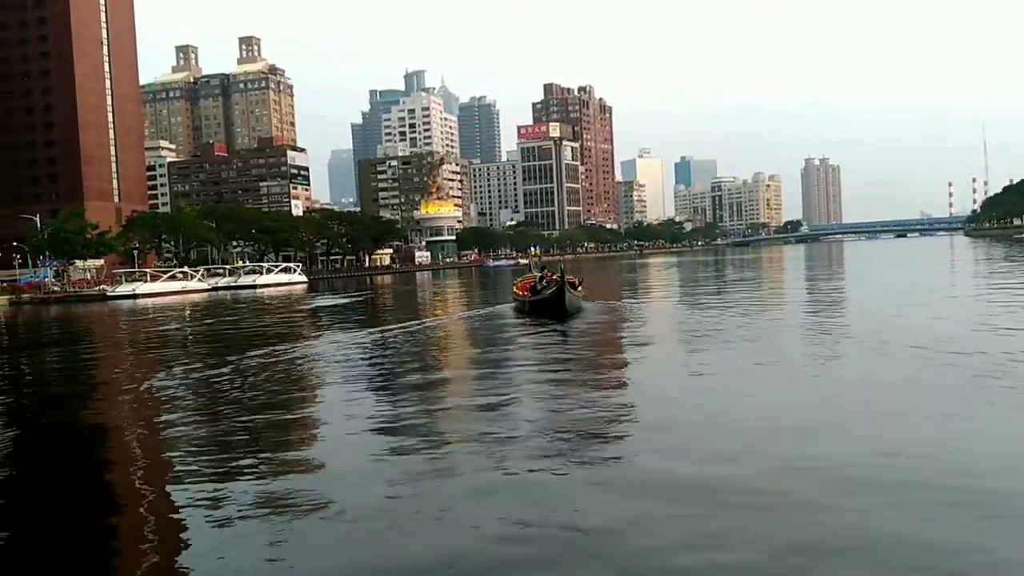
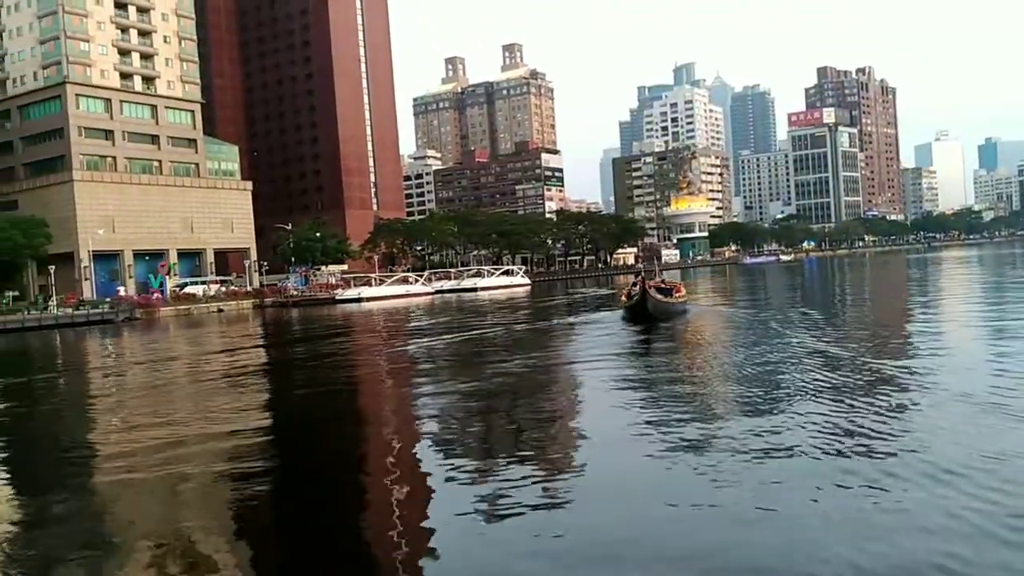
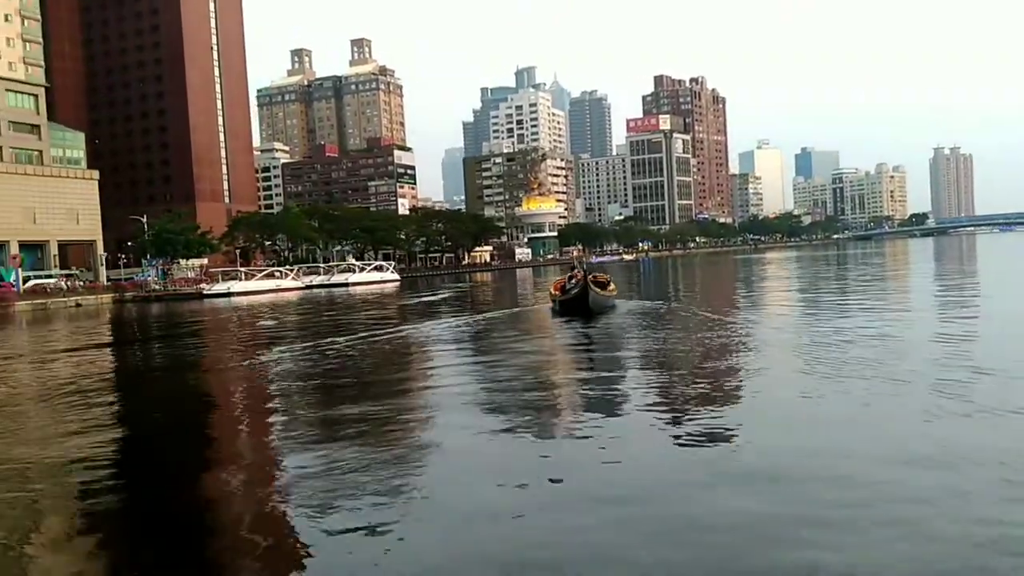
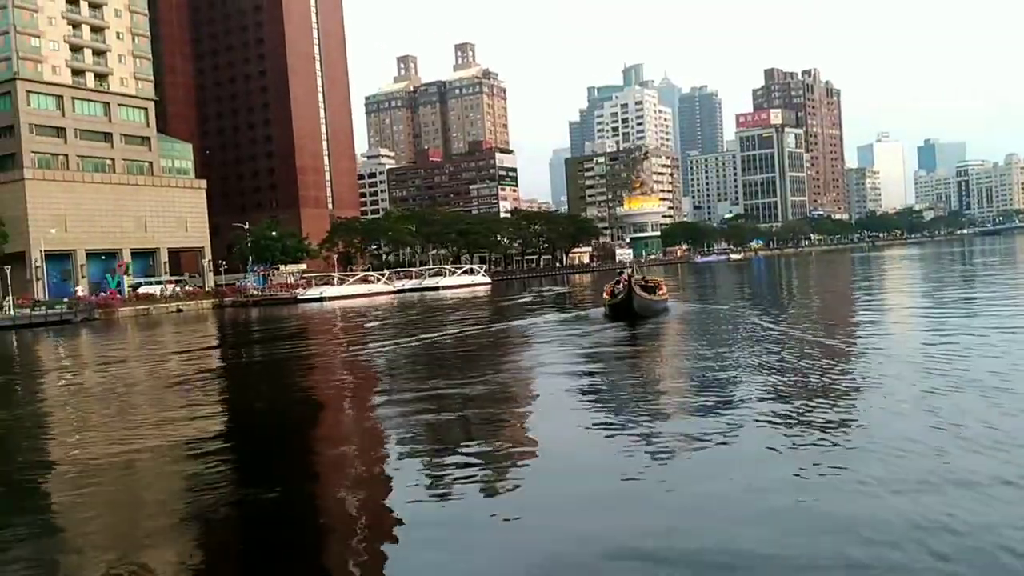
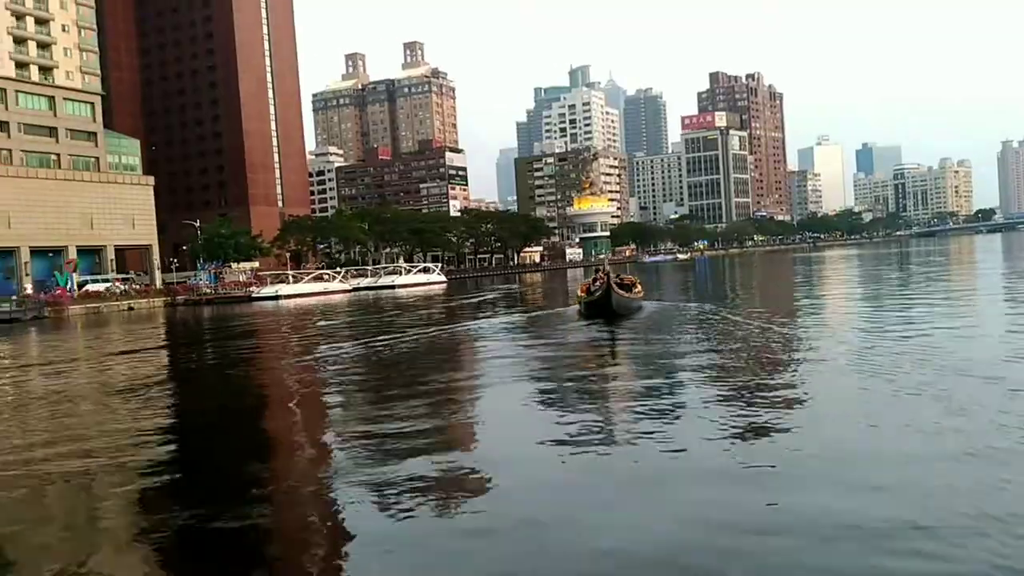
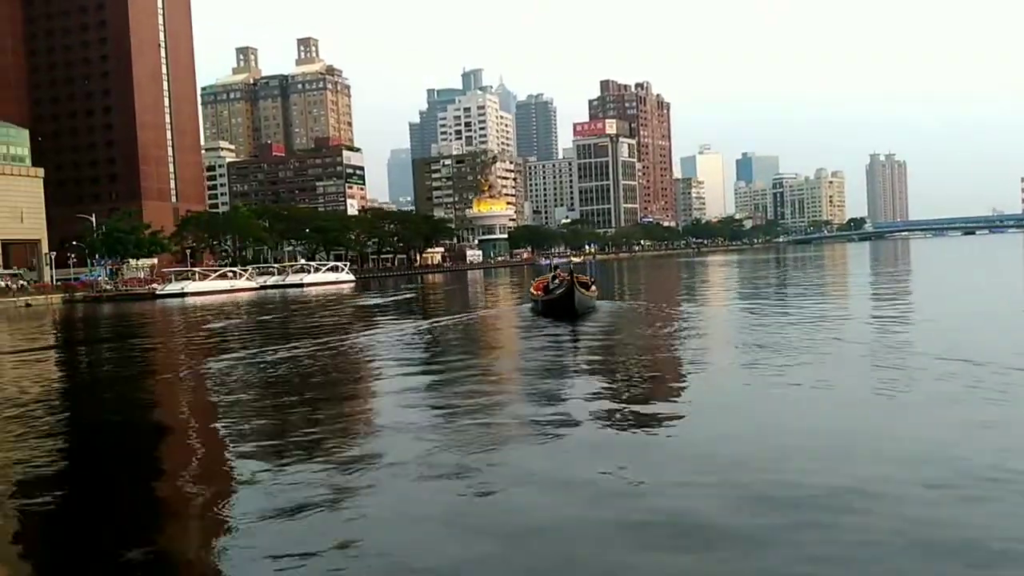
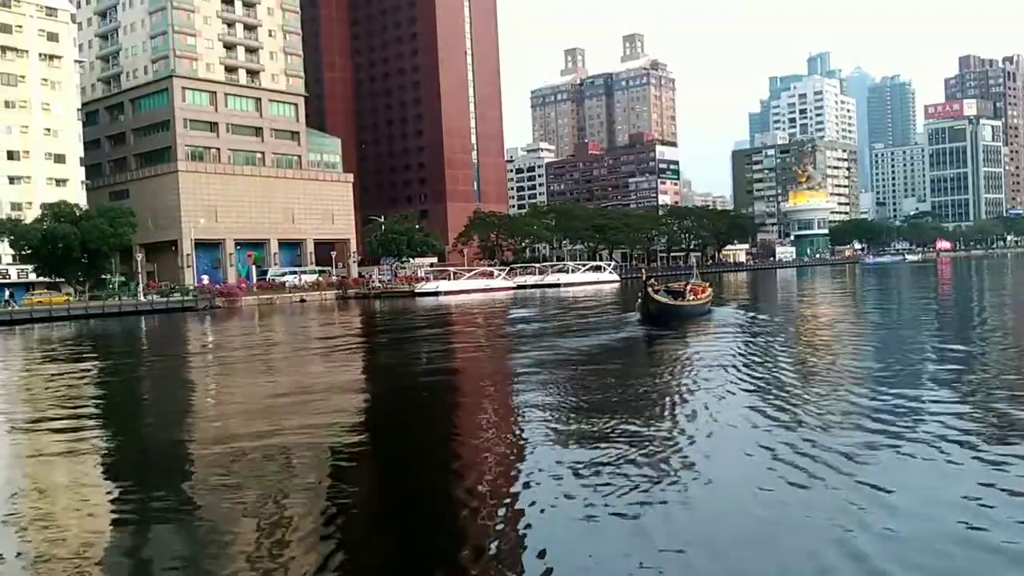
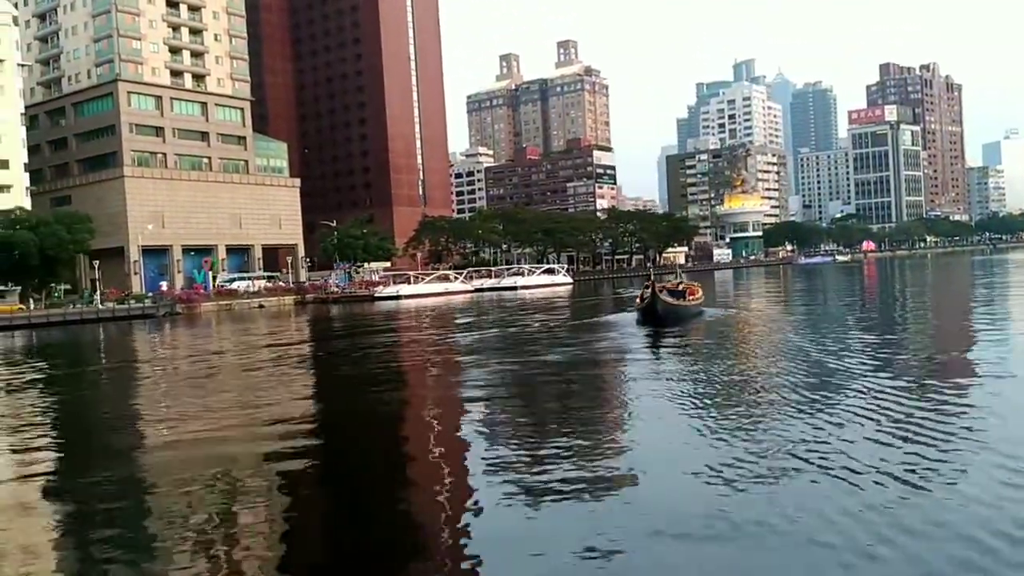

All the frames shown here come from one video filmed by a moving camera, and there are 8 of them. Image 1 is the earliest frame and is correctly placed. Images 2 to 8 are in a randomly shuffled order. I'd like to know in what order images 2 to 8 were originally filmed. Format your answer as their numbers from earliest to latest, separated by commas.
6, 3, 5, 4, 2, 8, 7
